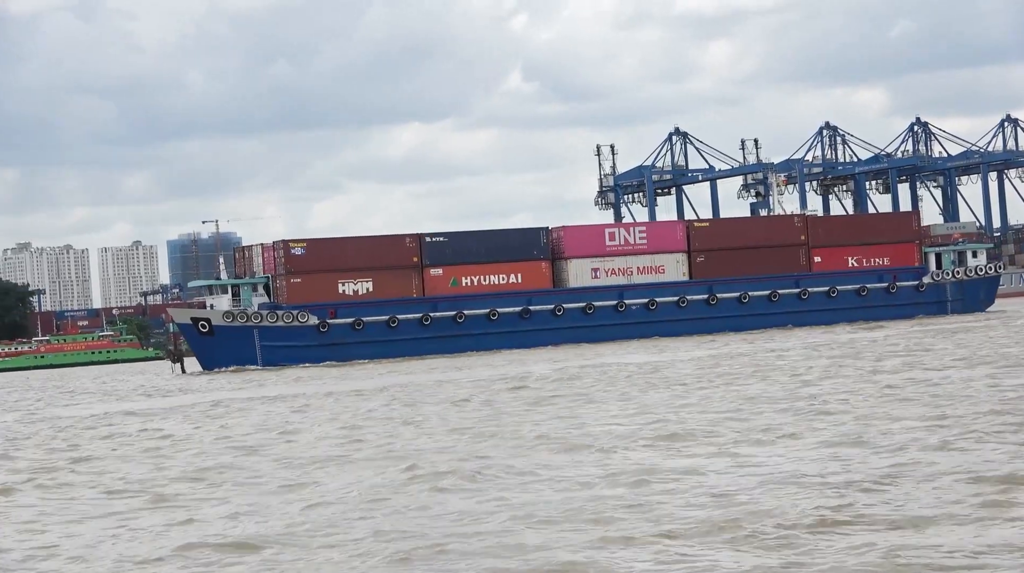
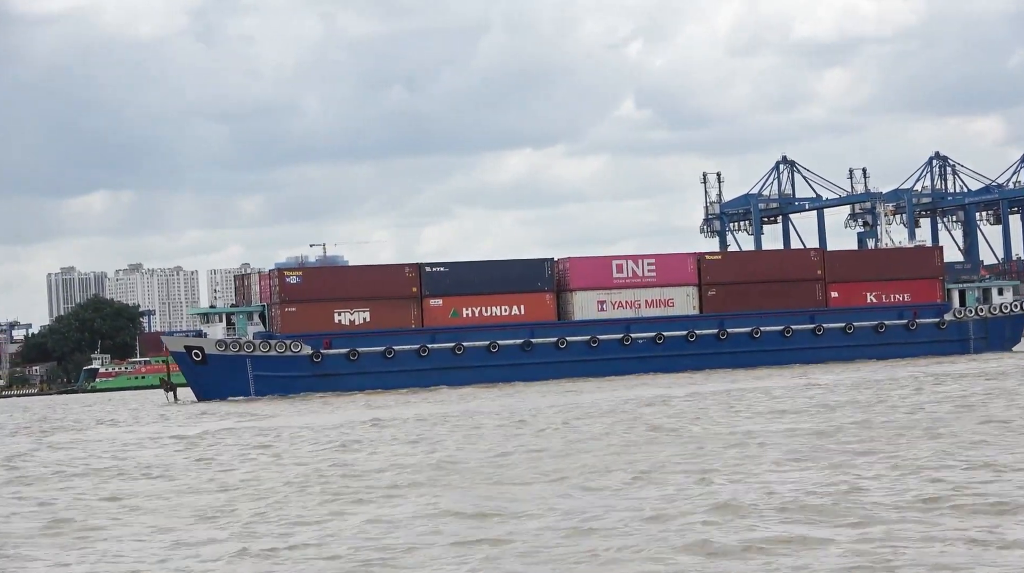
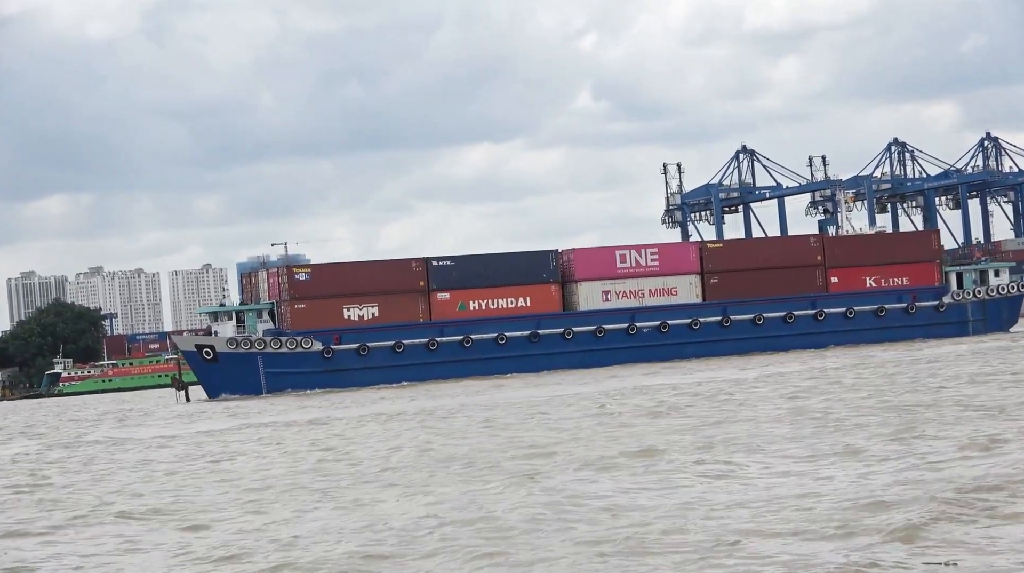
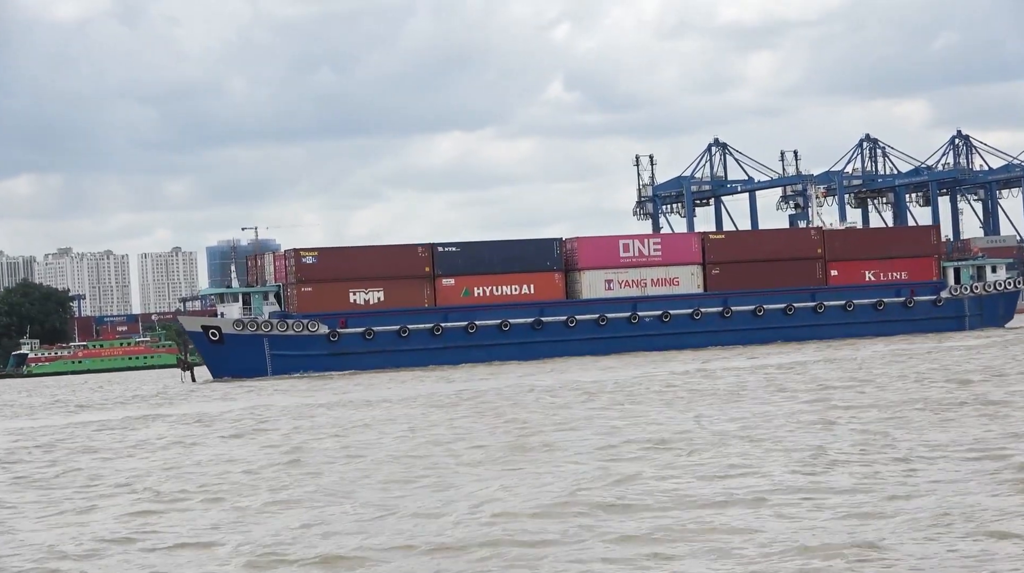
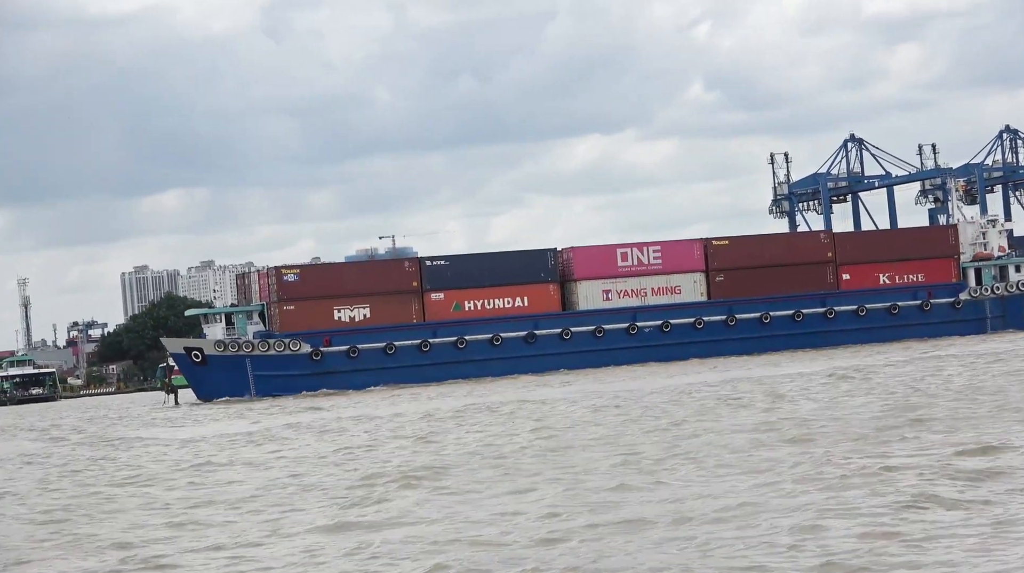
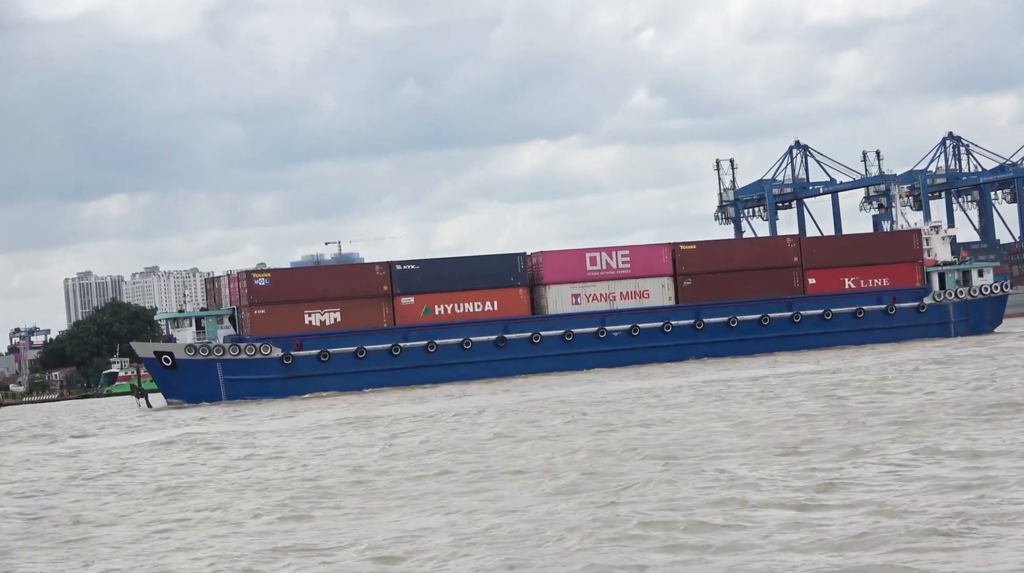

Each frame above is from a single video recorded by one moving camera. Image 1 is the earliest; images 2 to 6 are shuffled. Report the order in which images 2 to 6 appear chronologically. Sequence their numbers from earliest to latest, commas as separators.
4, 3, 2, 6, 5
